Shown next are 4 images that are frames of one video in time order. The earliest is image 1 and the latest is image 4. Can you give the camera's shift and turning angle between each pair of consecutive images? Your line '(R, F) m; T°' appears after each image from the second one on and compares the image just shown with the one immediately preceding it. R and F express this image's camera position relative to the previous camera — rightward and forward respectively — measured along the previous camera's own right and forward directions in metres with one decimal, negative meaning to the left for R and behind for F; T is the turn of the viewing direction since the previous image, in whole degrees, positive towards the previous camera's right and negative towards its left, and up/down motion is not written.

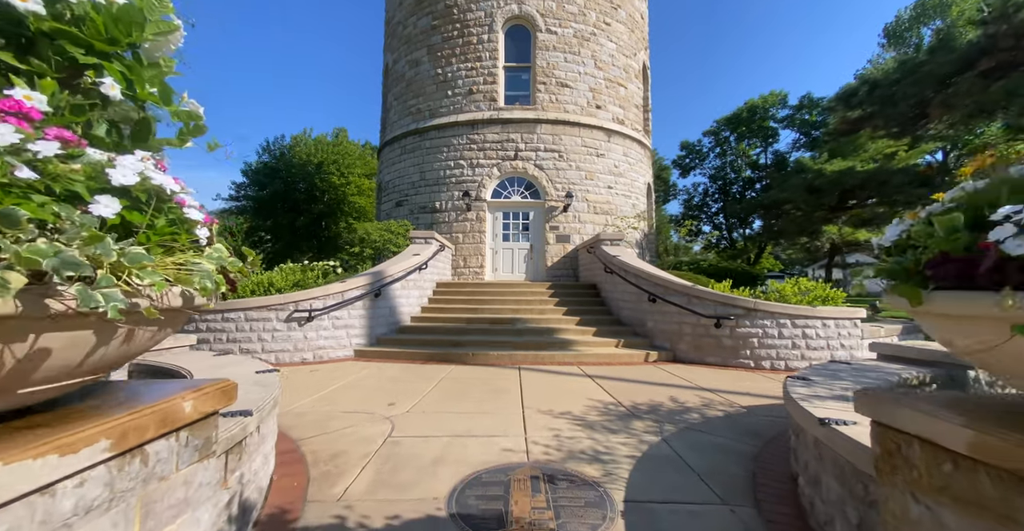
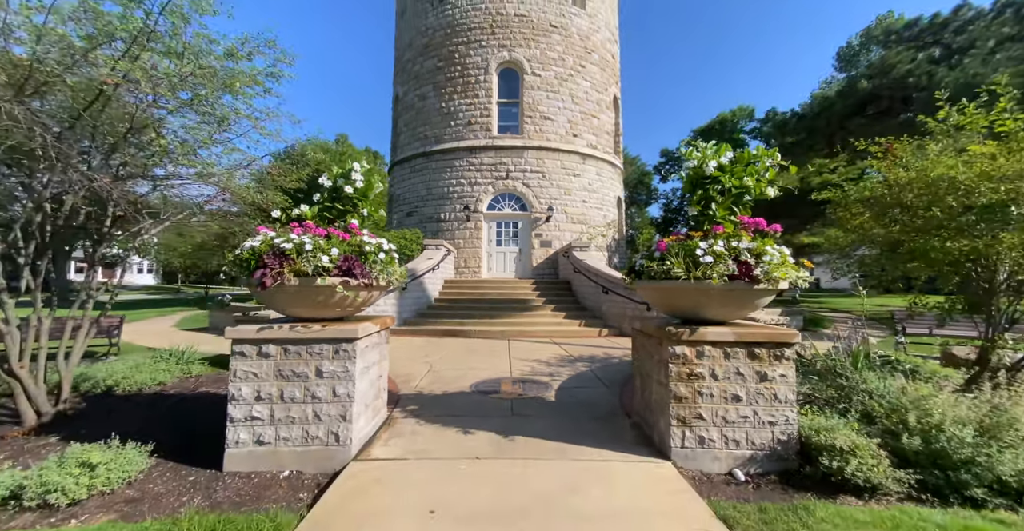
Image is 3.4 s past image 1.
(0.0, -2.7) m; +1°
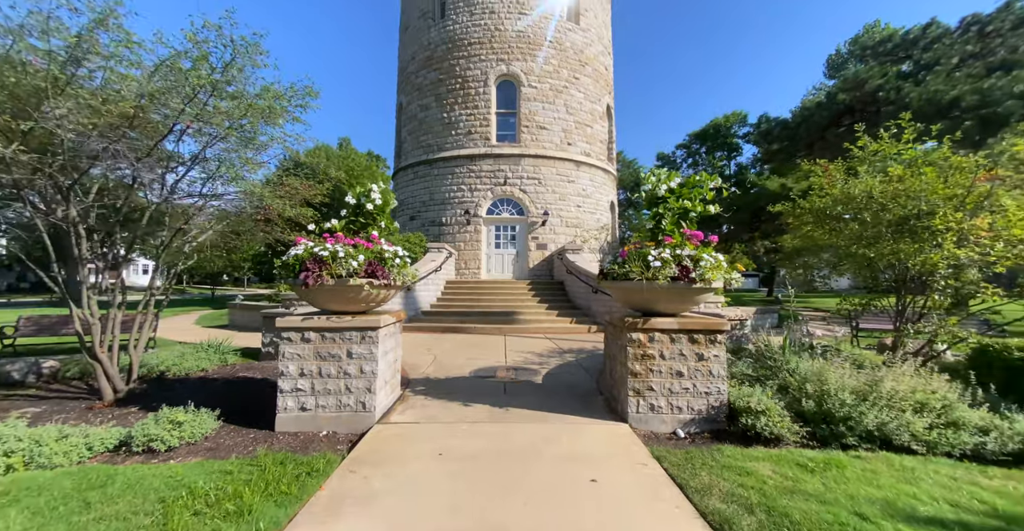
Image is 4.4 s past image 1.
(+0.1, -0.9) m; 0°
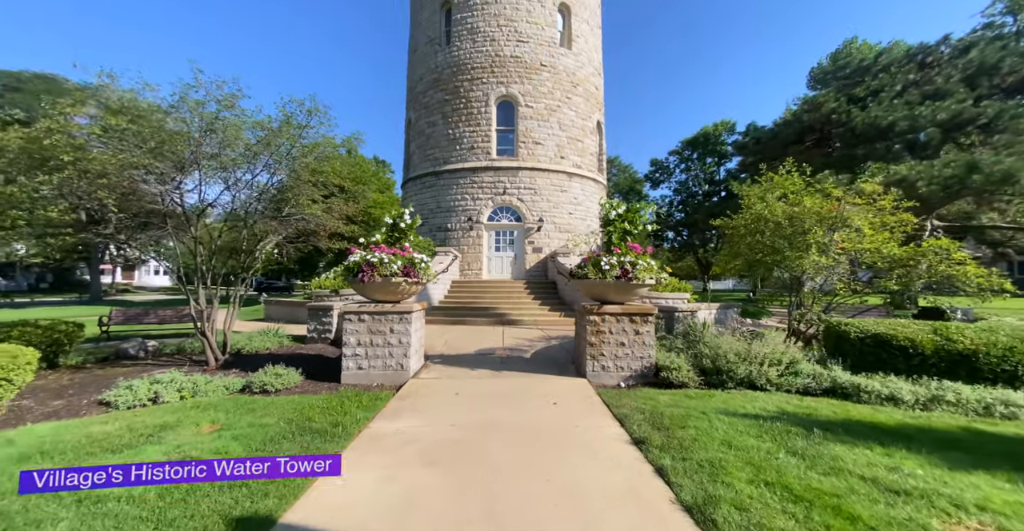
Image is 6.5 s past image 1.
(+0.1, -1.8) m; 0°
